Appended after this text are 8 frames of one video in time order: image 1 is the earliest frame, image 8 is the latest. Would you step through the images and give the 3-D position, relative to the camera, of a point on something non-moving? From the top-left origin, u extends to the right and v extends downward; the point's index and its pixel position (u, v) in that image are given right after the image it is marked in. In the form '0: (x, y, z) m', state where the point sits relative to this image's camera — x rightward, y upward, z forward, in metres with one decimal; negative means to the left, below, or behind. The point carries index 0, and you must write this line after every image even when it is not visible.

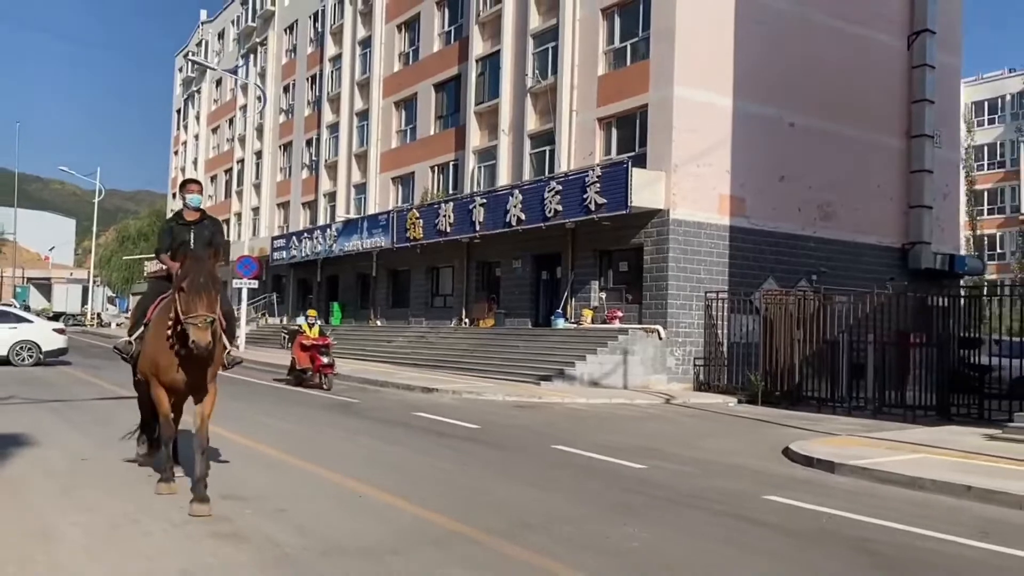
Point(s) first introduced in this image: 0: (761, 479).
0: (+2.8, -2.1, +9.9) m
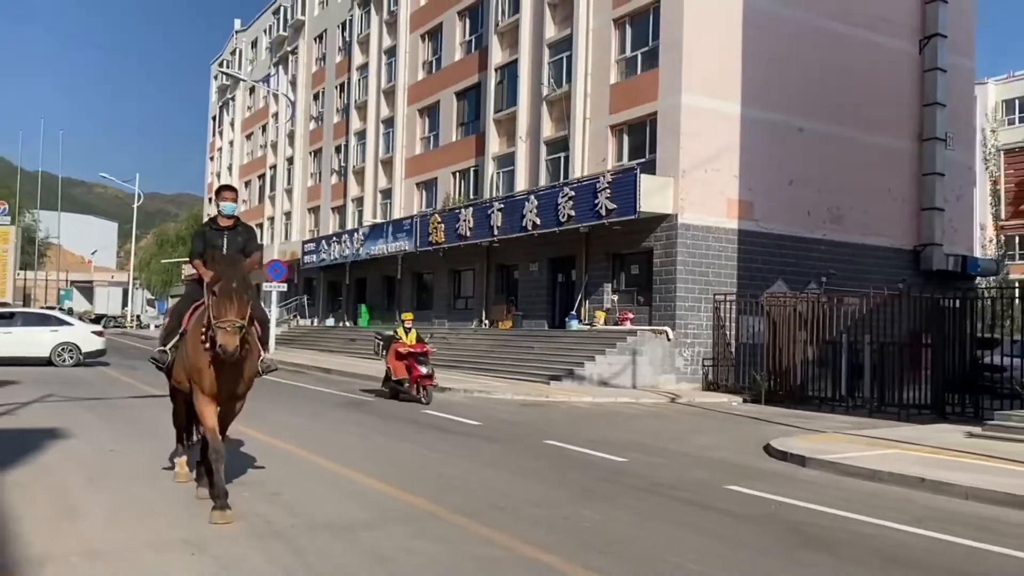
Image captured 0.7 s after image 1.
0: (+2.7, -2.2, +10.6) m
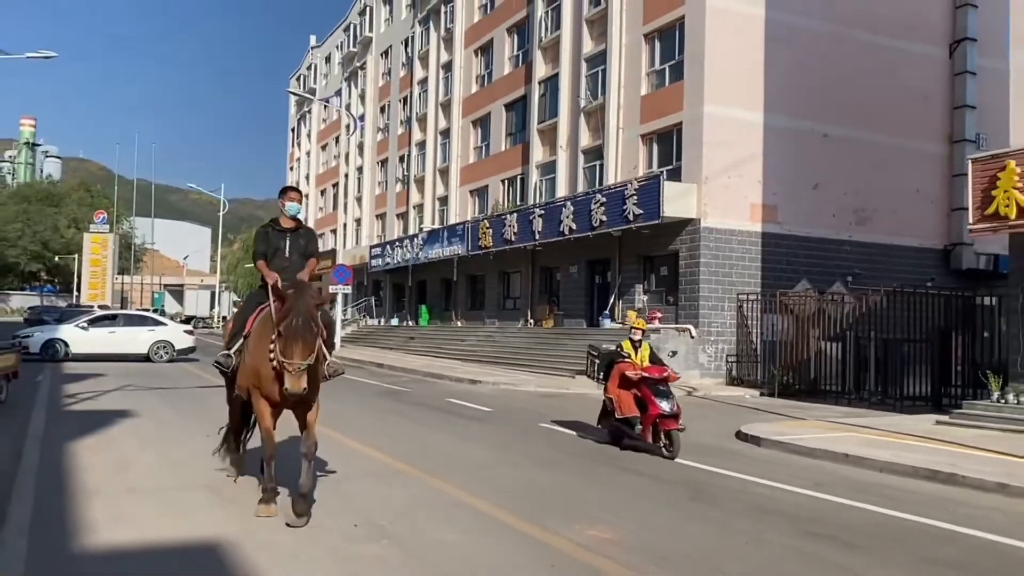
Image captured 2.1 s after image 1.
0: (+2.5, -2.2, +12.1) m
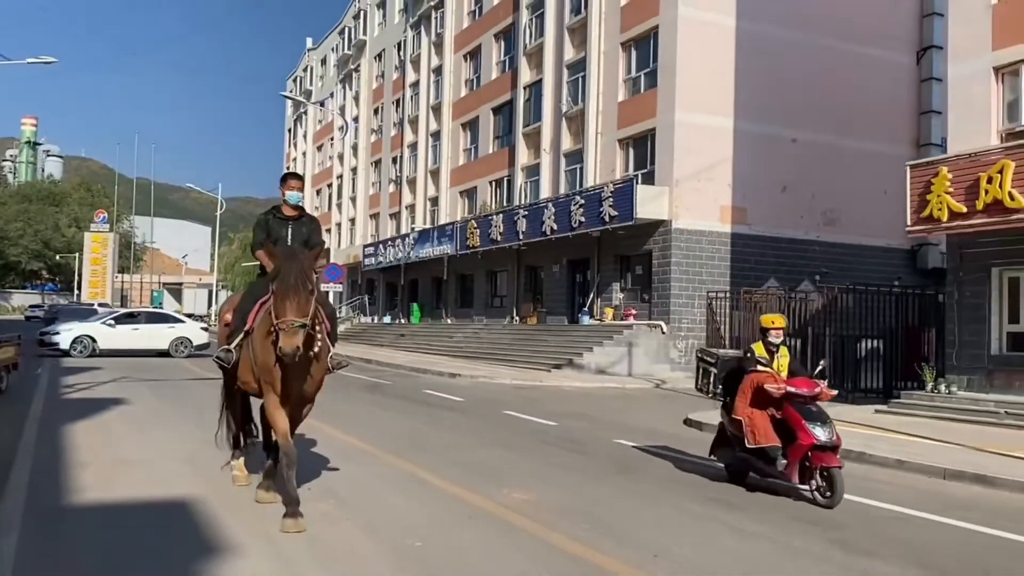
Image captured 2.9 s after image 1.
0: (+1.9, -2.2, +13.1) m
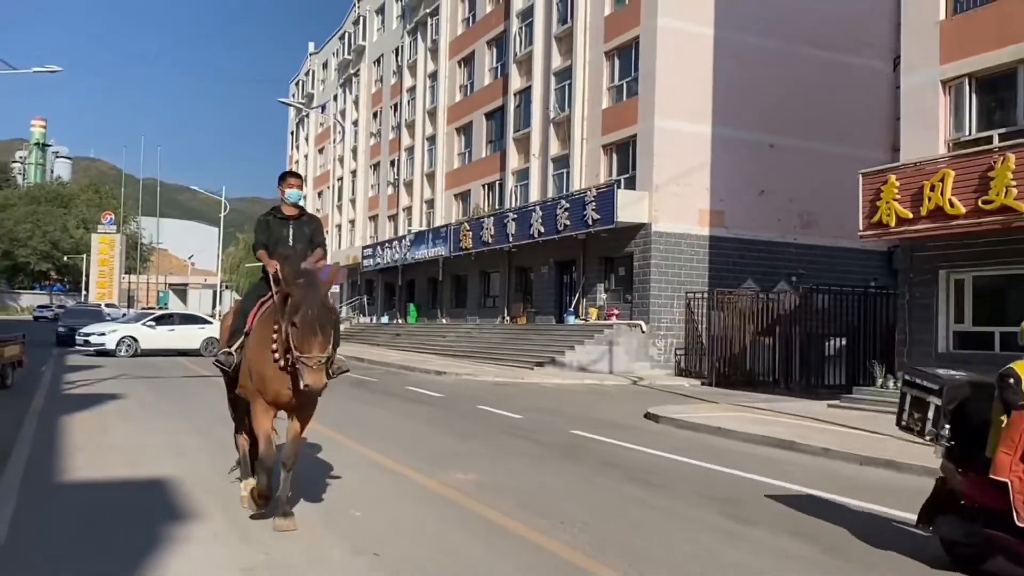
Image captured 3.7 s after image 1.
0: (+1.4, -2.2, +14.1) m
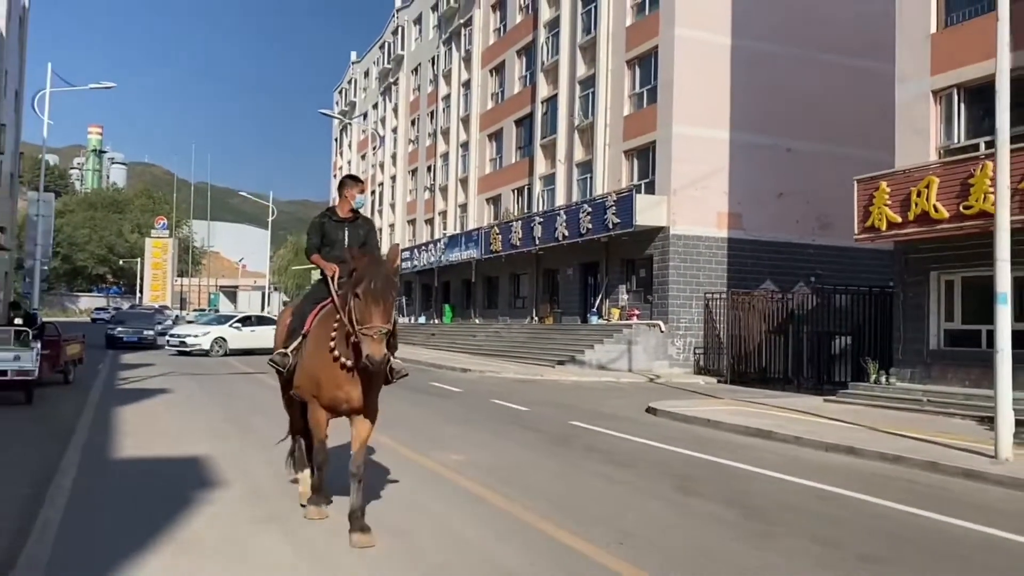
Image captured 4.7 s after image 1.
0: (+1.5, -2.2, +15.2) m
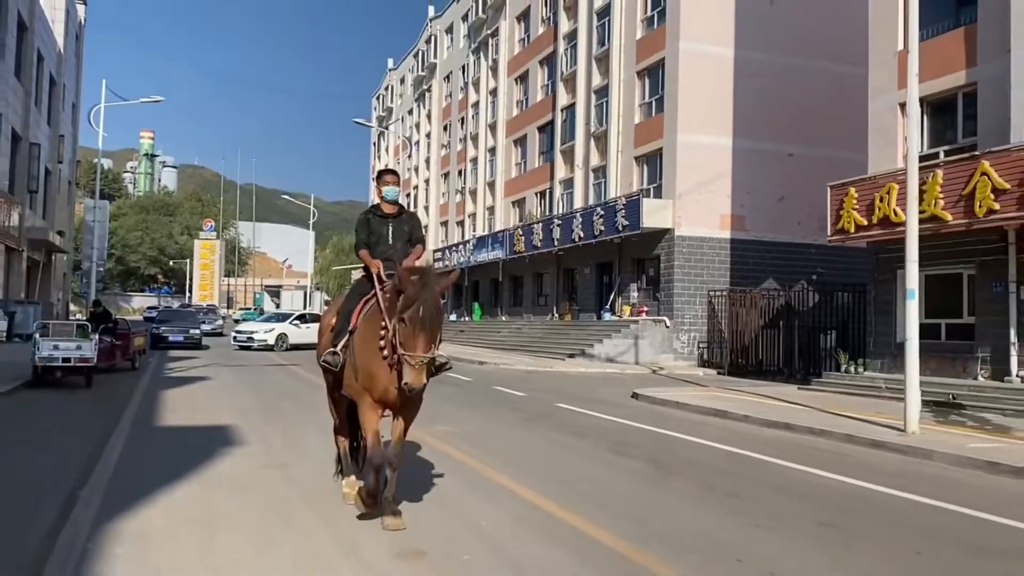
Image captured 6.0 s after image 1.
0: (+1.5, -2.2, +17.0) m
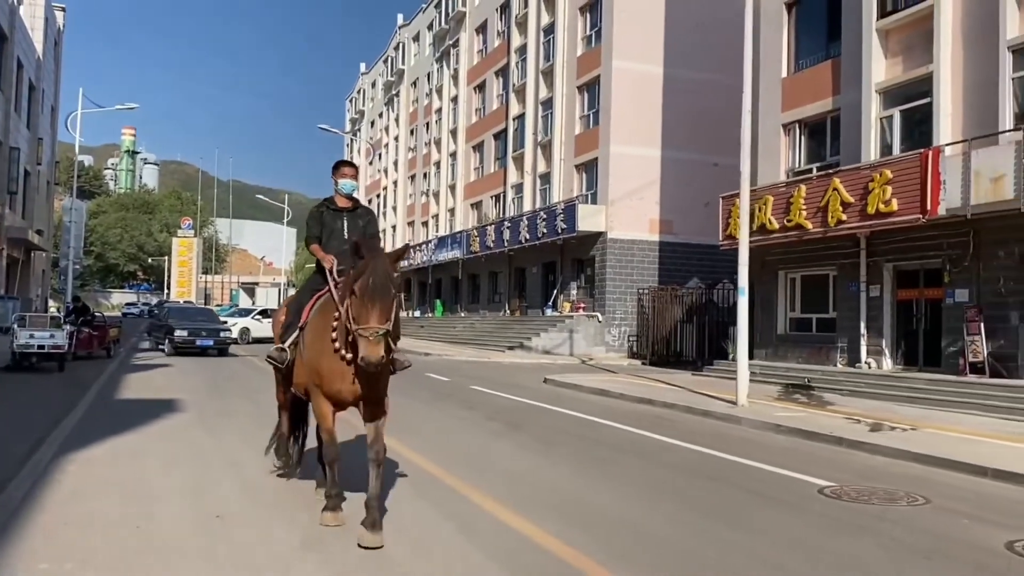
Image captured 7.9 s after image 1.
0: (-0.2, -2.2, +19.4) m
